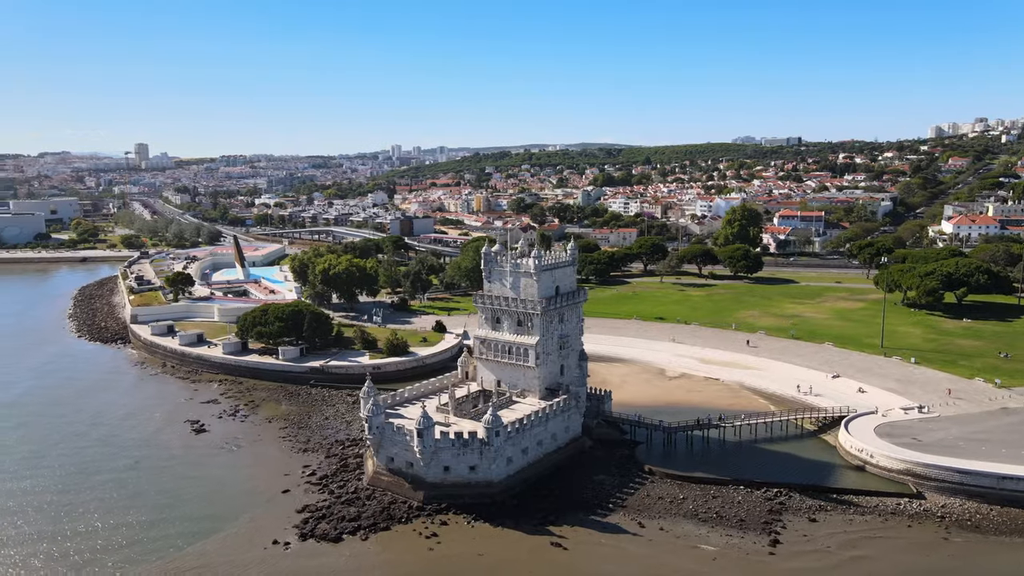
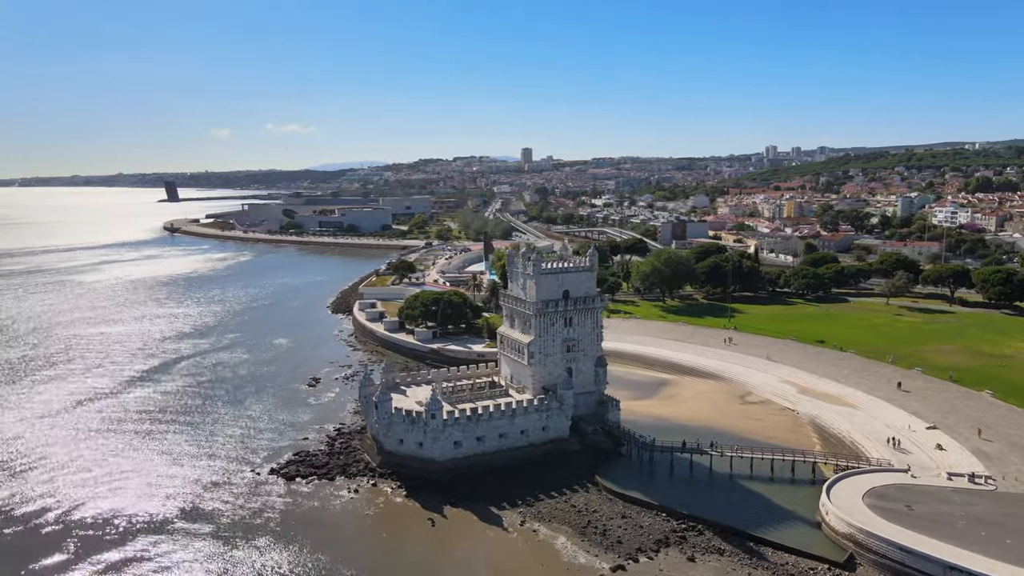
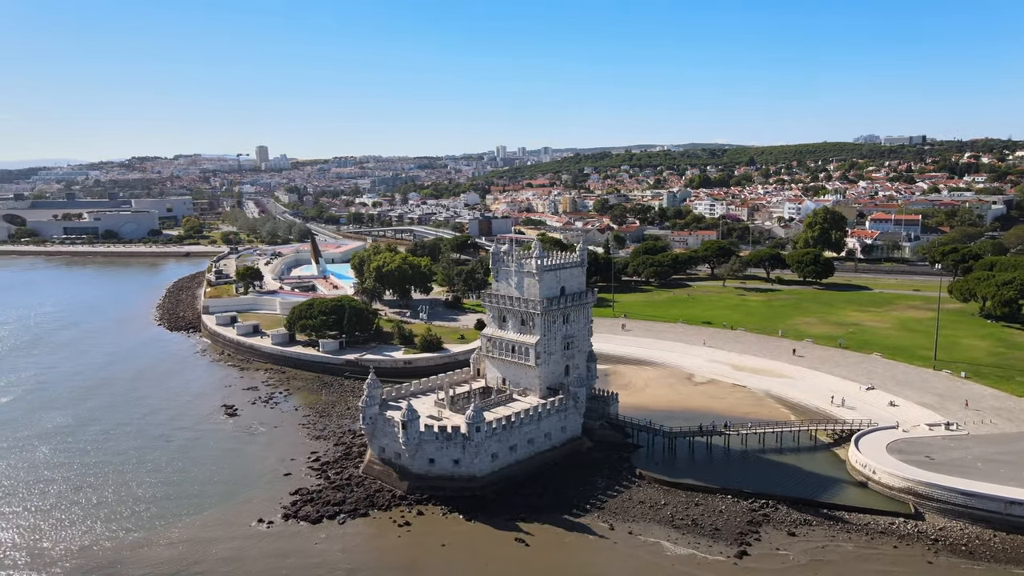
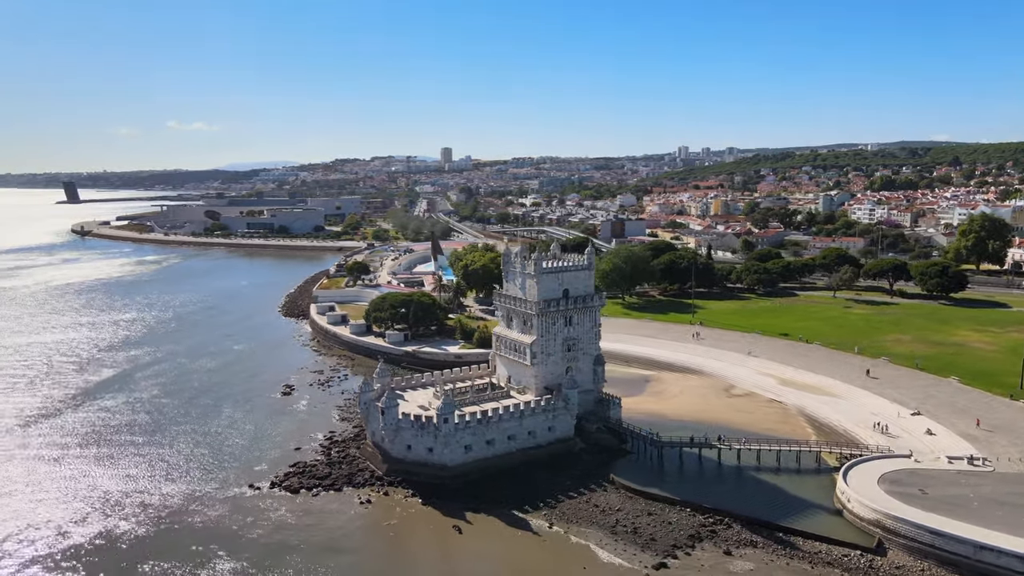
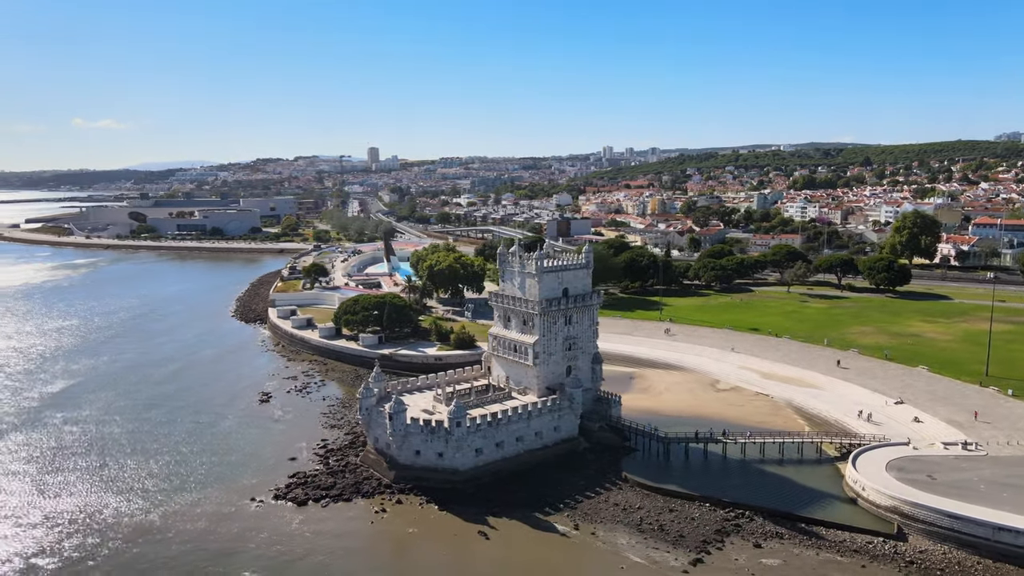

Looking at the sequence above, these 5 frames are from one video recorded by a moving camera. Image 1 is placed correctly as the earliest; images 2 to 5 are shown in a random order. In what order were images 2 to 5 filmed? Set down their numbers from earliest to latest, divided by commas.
3, 5, 4, 2
